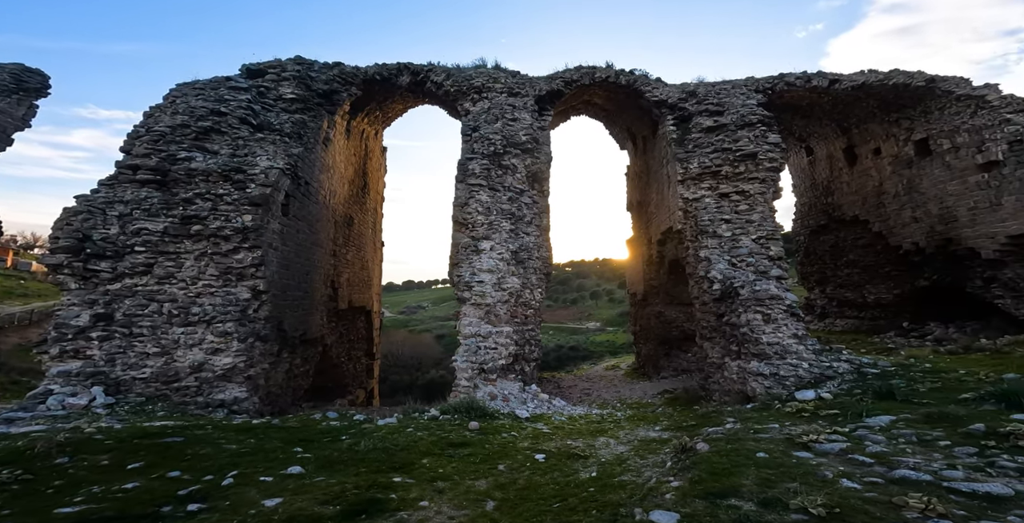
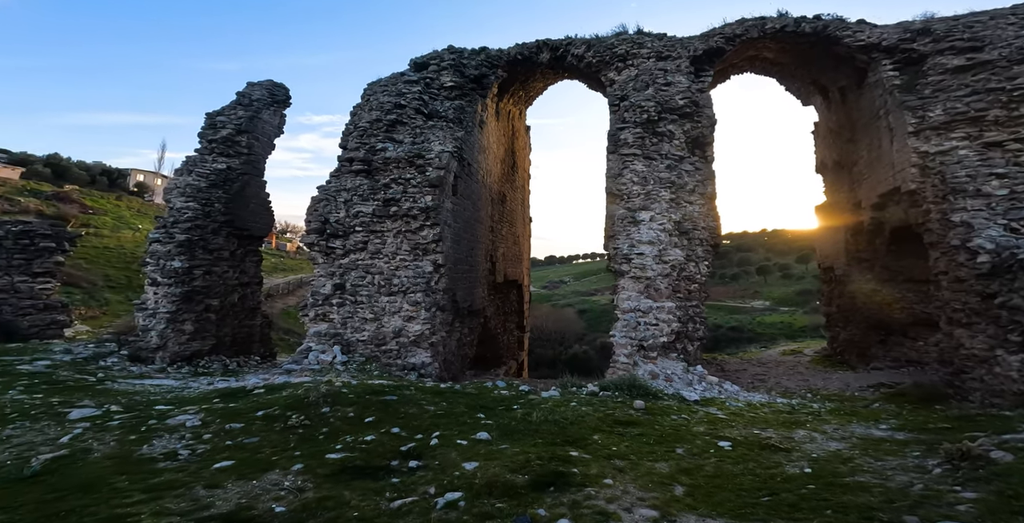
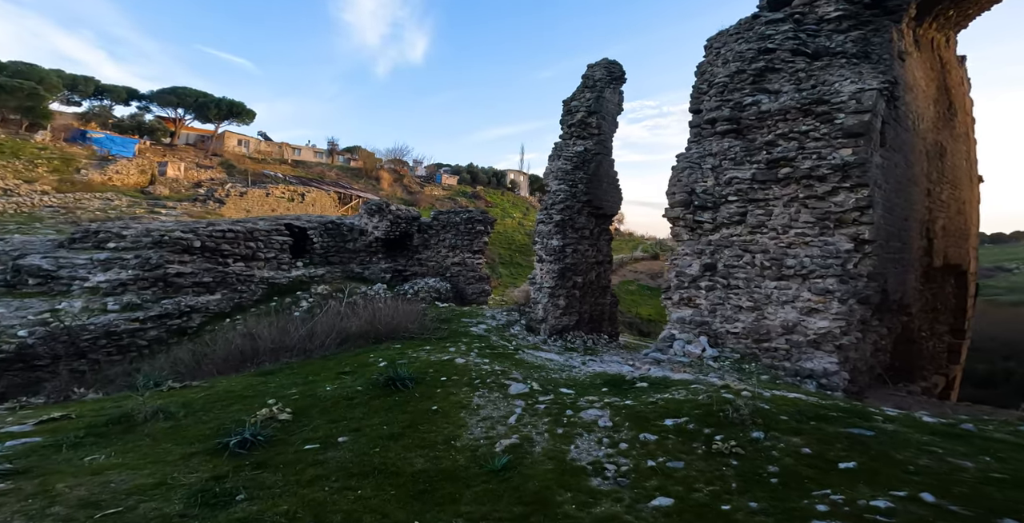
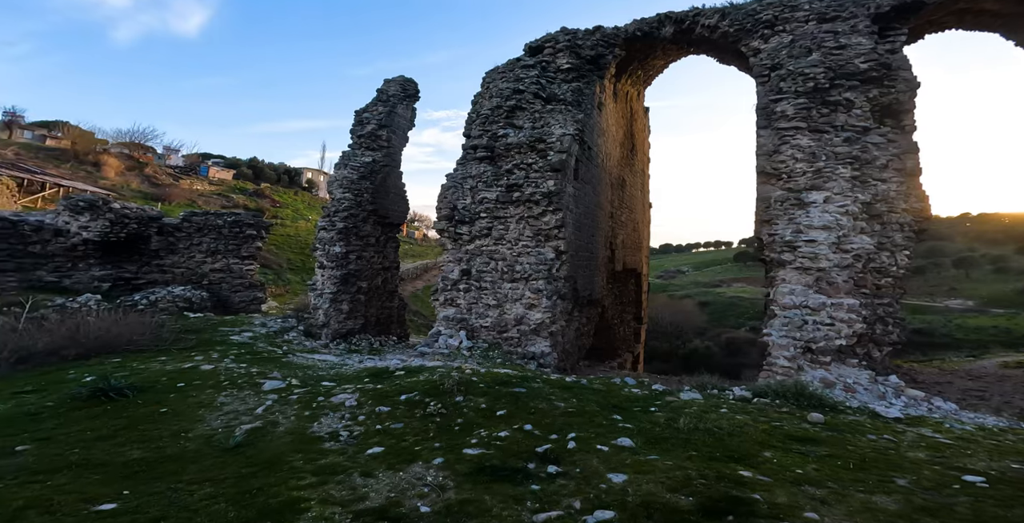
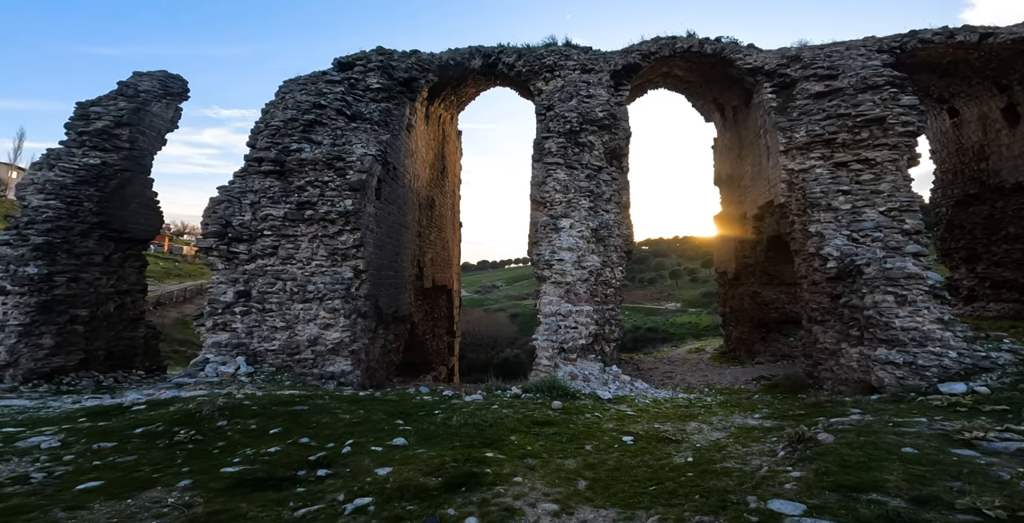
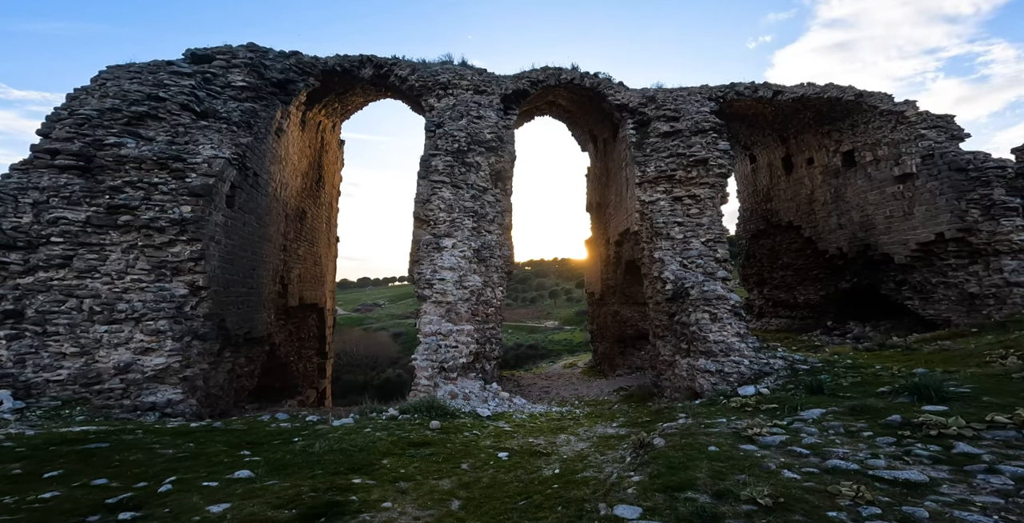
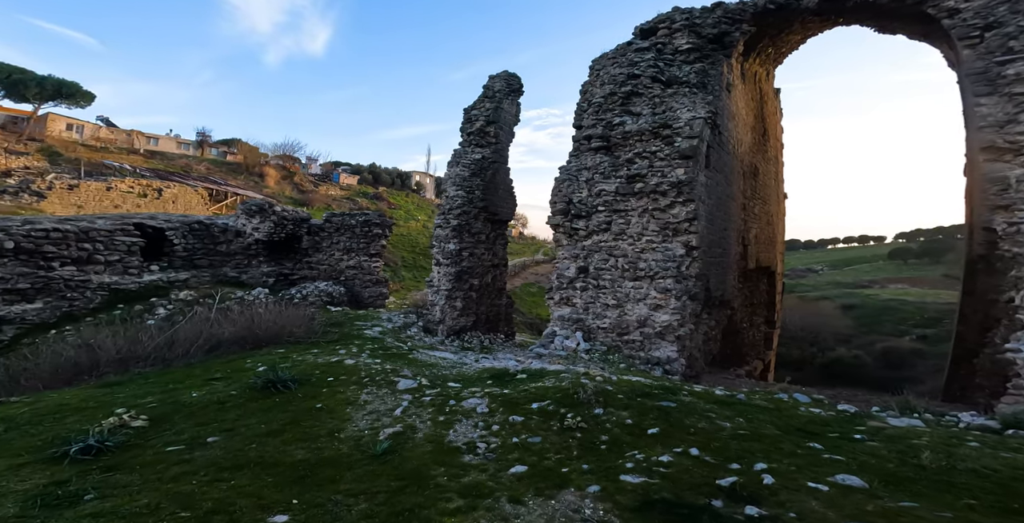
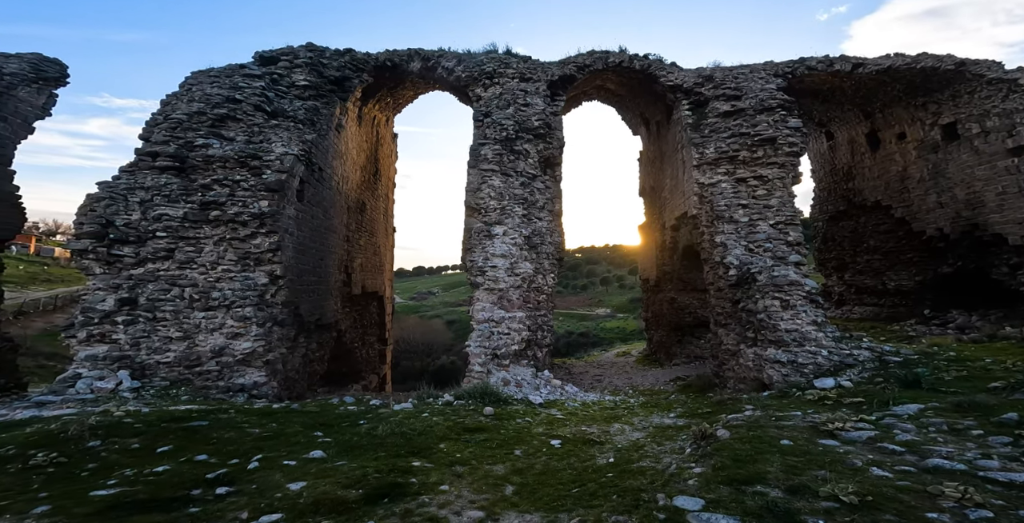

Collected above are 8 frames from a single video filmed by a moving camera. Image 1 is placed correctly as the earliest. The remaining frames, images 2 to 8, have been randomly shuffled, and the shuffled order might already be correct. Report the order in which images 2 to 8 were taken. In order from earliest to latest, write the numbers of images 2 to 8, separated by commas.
6, 8, 5, 2, 4, 7, 3
